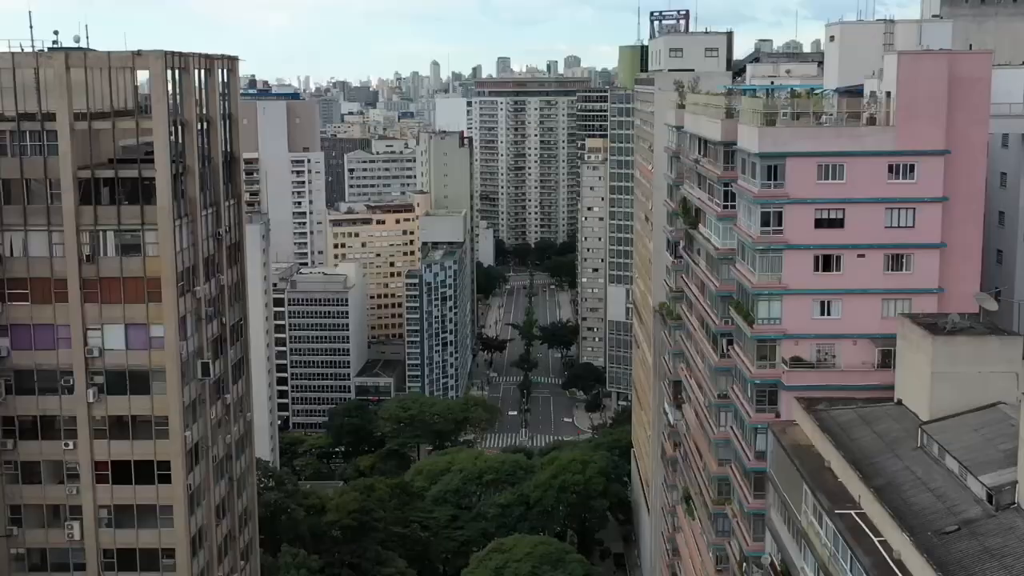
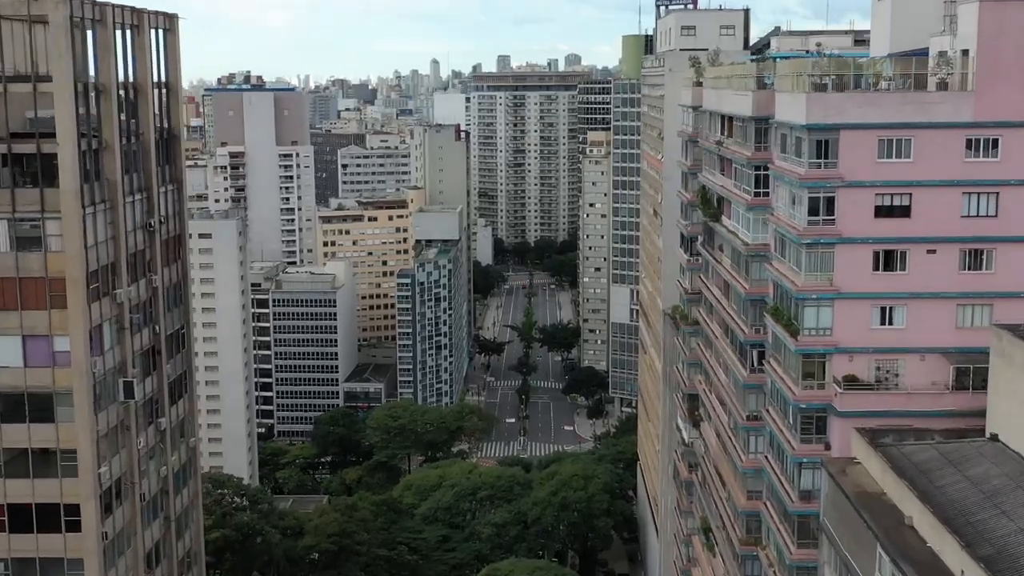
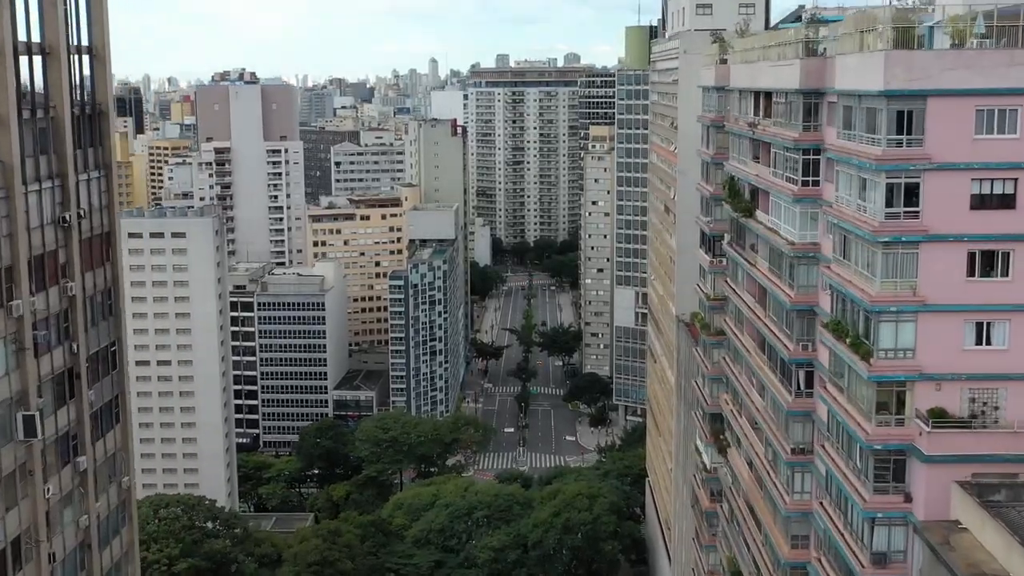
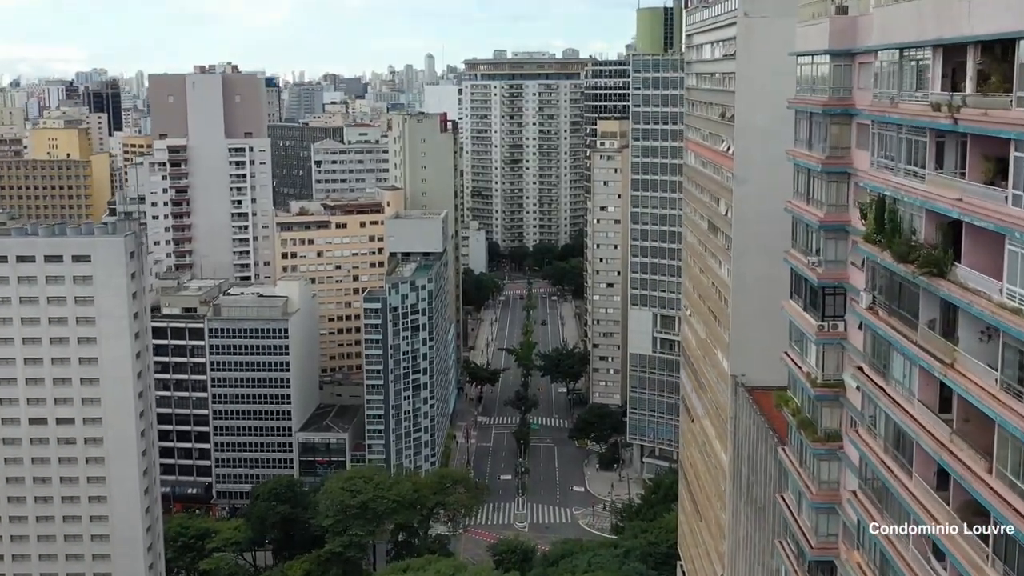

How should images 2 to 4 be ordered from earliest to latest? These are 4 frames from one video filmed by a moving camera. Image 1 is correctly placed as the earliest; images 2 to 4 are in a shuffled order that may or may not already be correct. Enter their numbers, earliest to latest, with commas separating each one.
2, 3, 4
